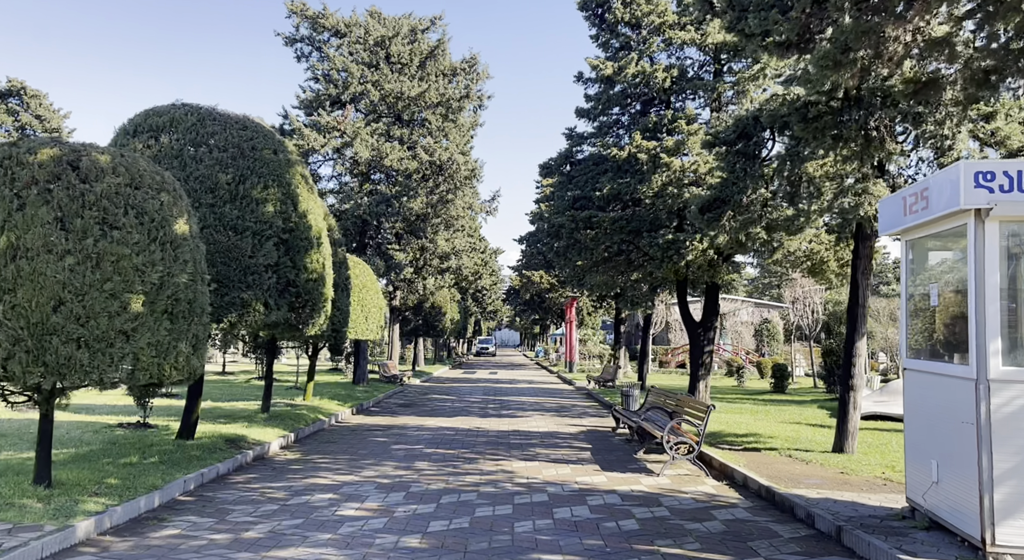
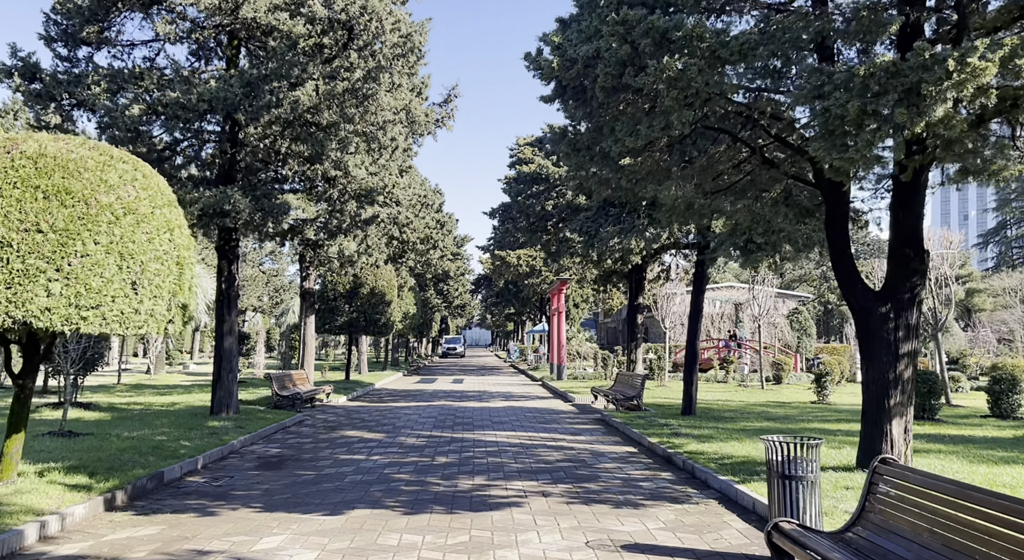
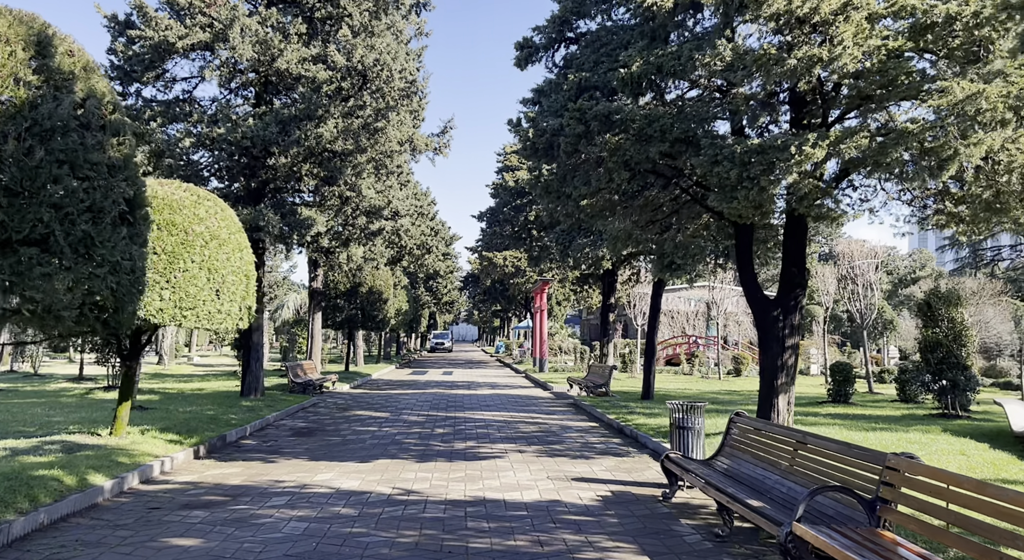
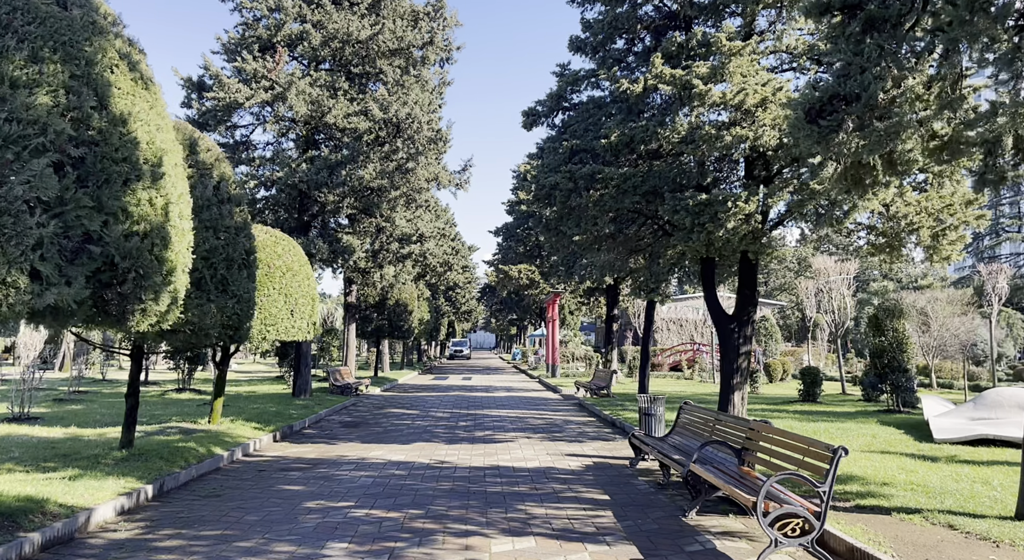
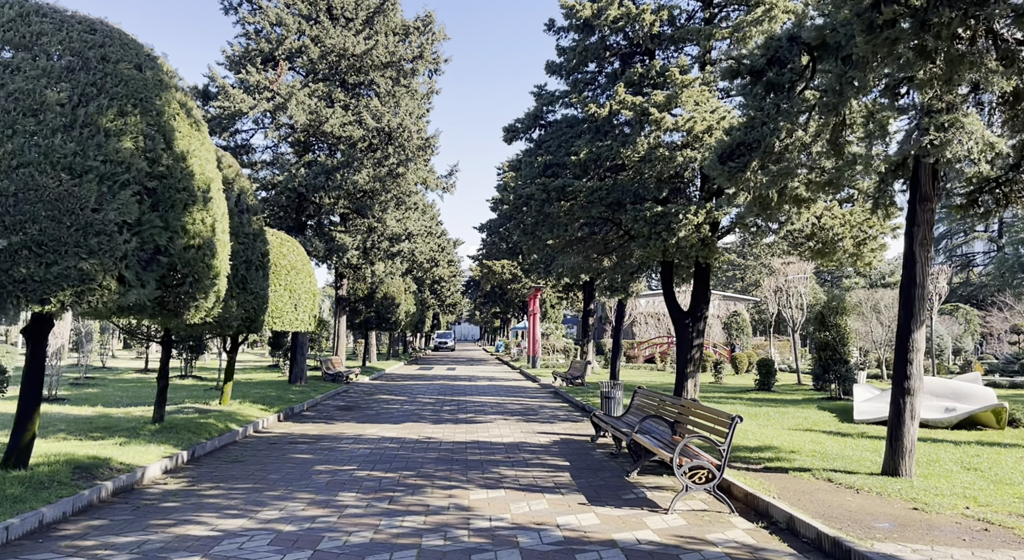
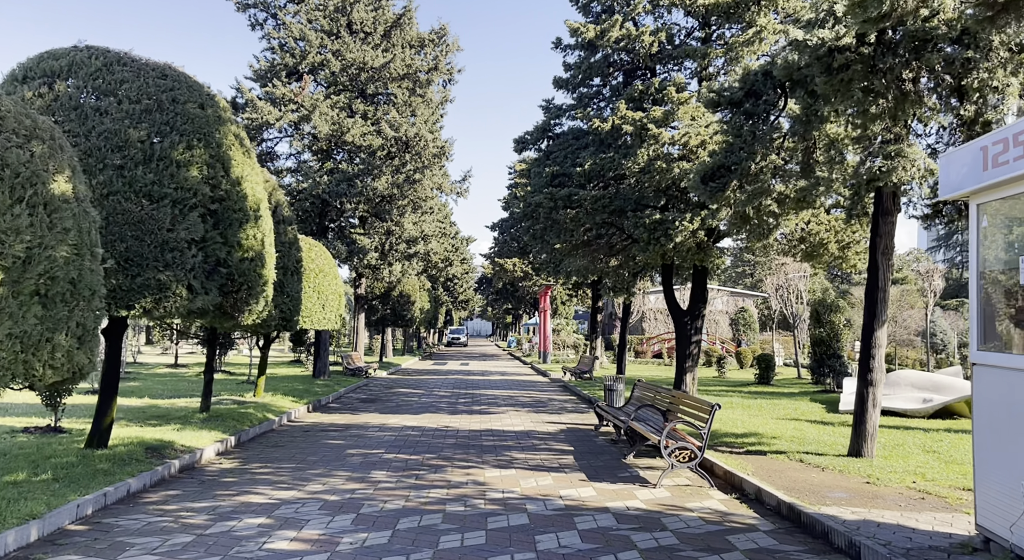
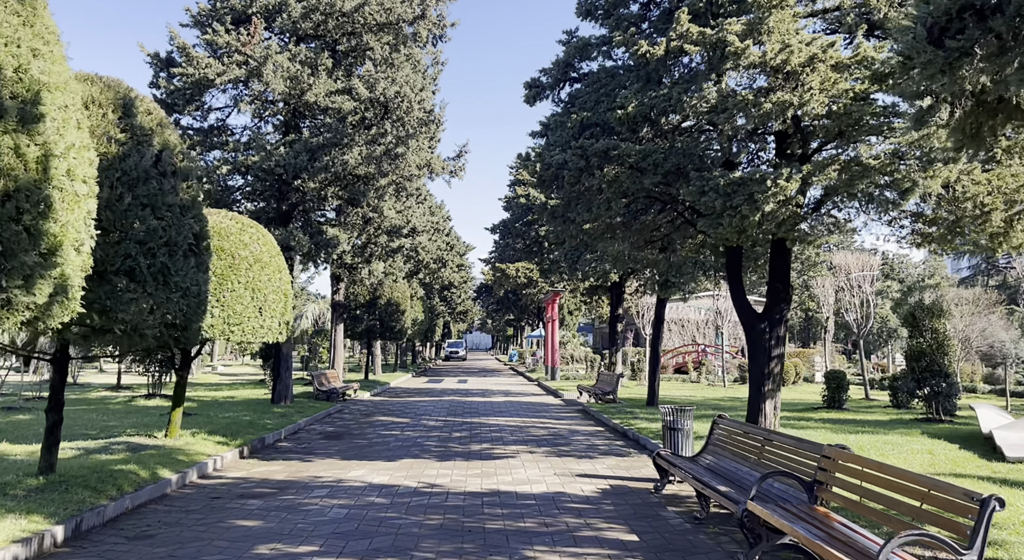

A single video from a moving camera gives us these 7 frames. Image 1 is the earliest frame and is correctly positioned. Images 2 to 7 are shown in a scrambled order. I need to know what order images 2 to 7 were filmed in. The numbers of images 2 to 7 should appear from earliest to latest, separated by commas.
6, 5, 4, 7, 3, 2
